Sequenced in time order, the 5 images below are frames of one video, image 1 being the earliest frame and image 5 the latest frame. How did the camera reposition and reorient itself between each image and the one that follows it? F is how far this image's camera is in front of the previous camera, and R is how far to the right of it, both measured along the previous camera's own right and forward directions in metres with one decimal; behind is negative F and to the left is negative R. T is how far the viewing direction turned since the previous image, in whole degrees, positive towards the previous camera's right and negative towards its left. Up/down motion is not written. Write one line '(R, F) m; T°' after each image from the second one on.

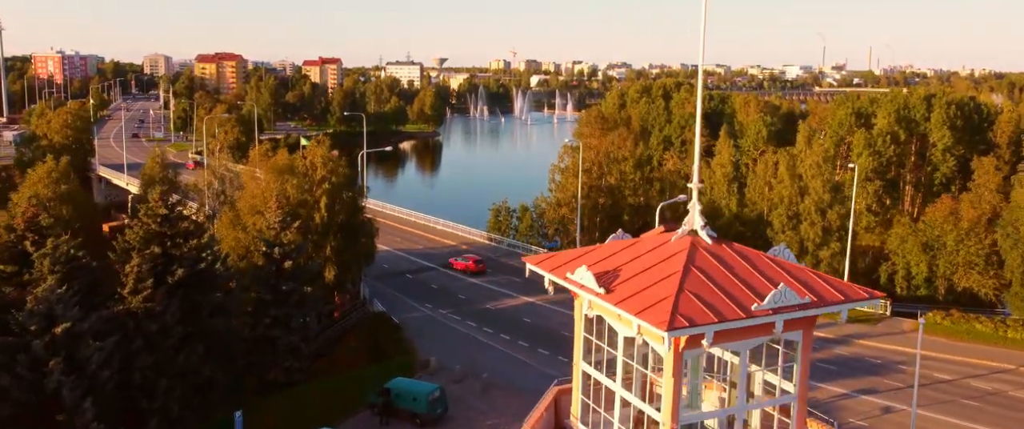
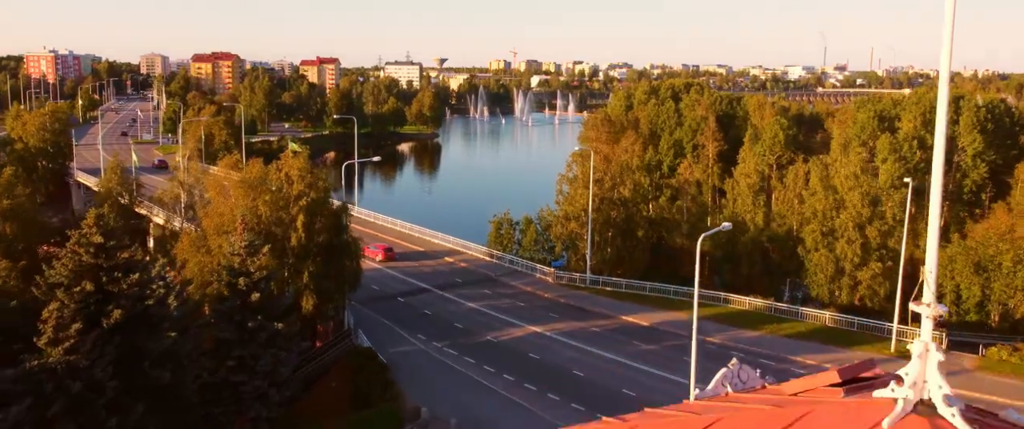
(-0.1, +3.3) m; 0°
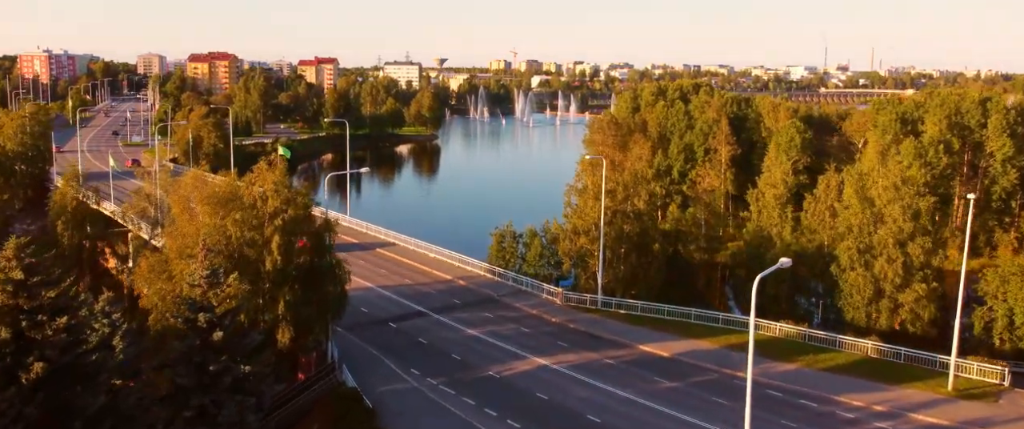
(-0.1, +2.9) m; 0°
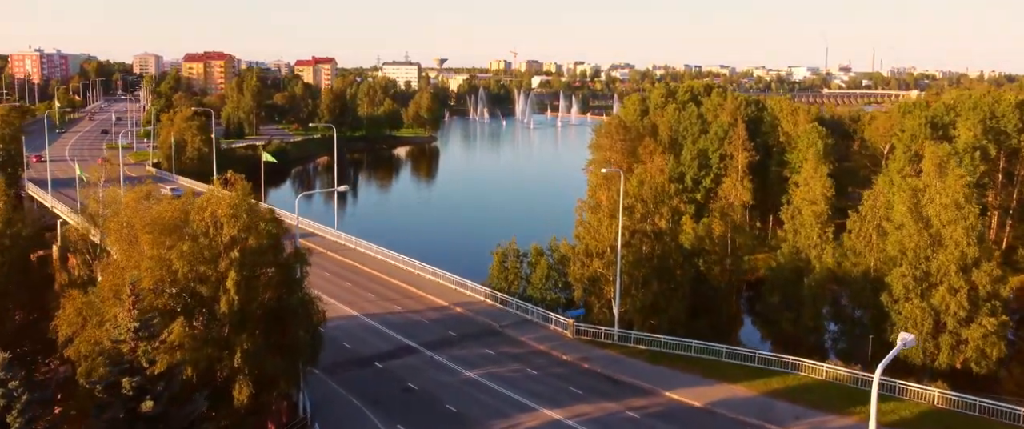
(-0.1, +3.5) m; 0°
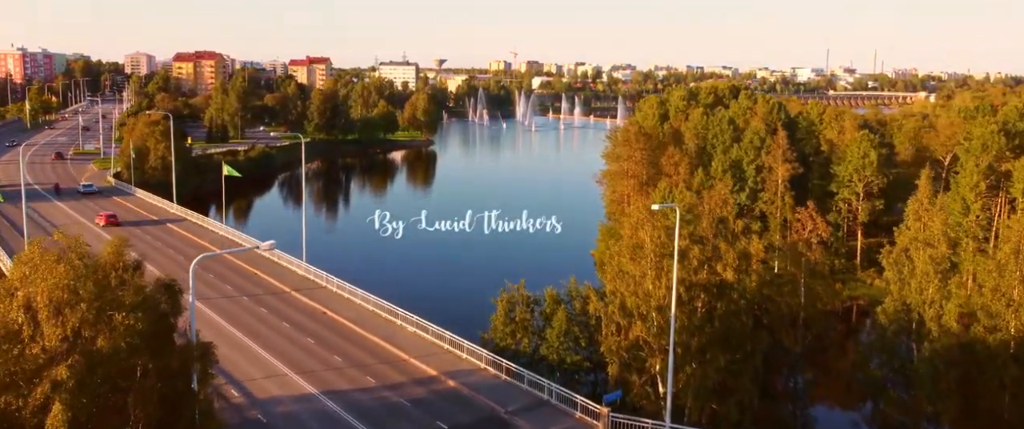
(-0.3, +6.8) m; 0°
